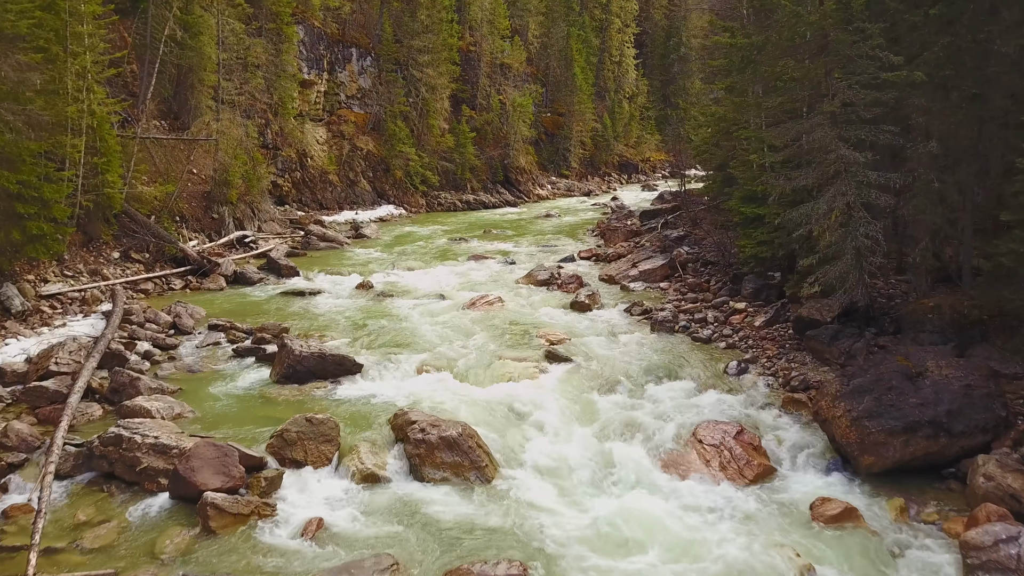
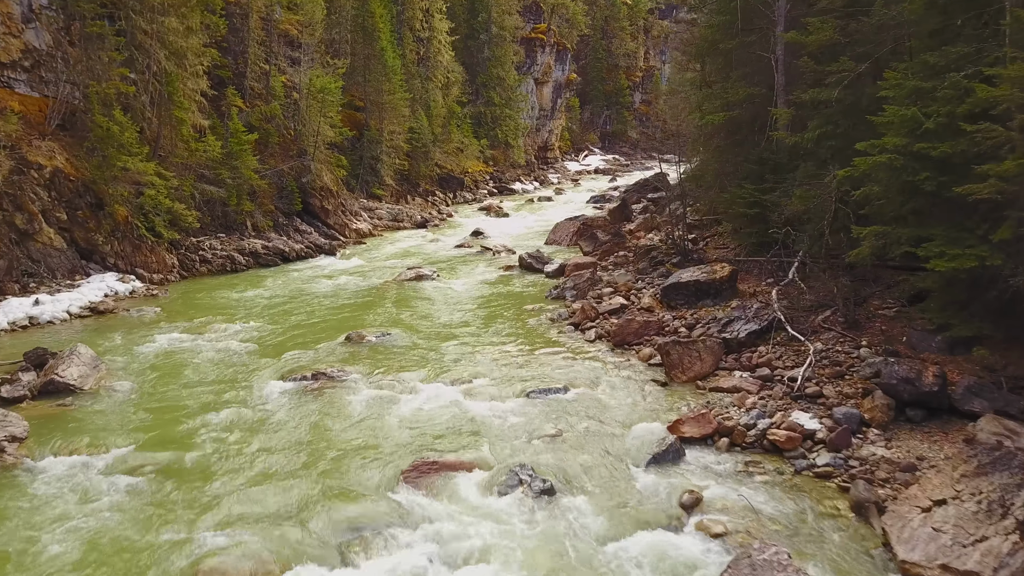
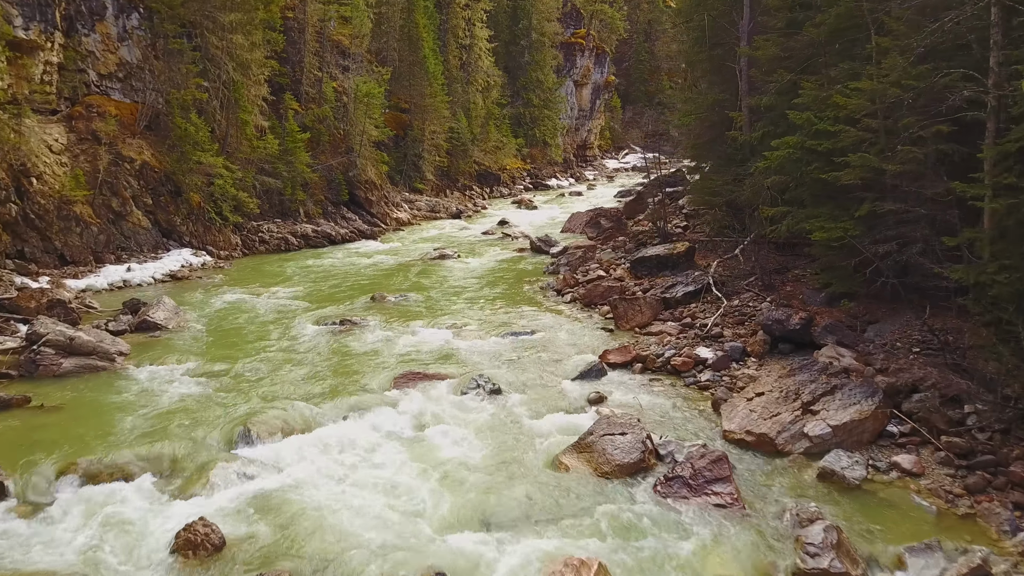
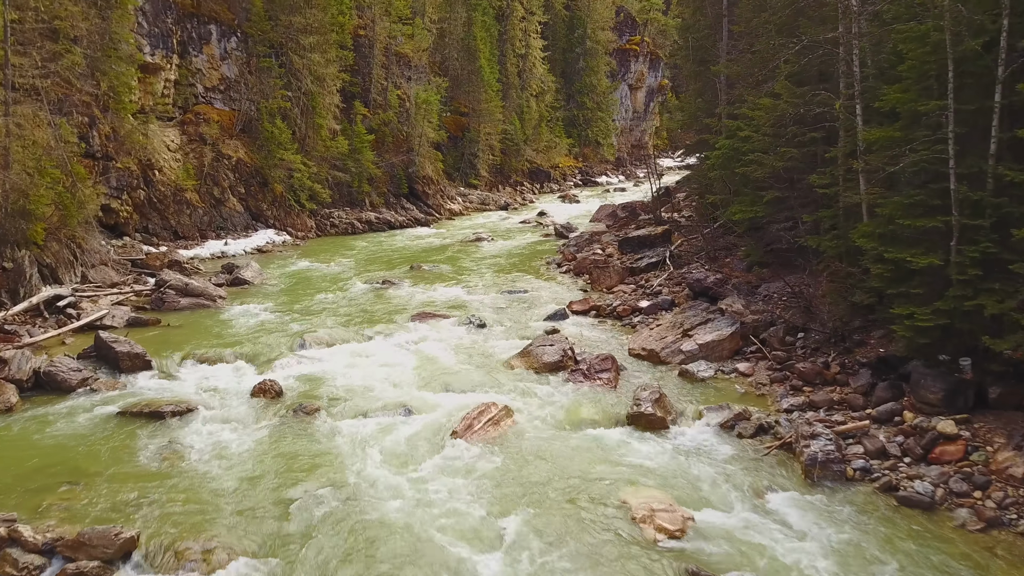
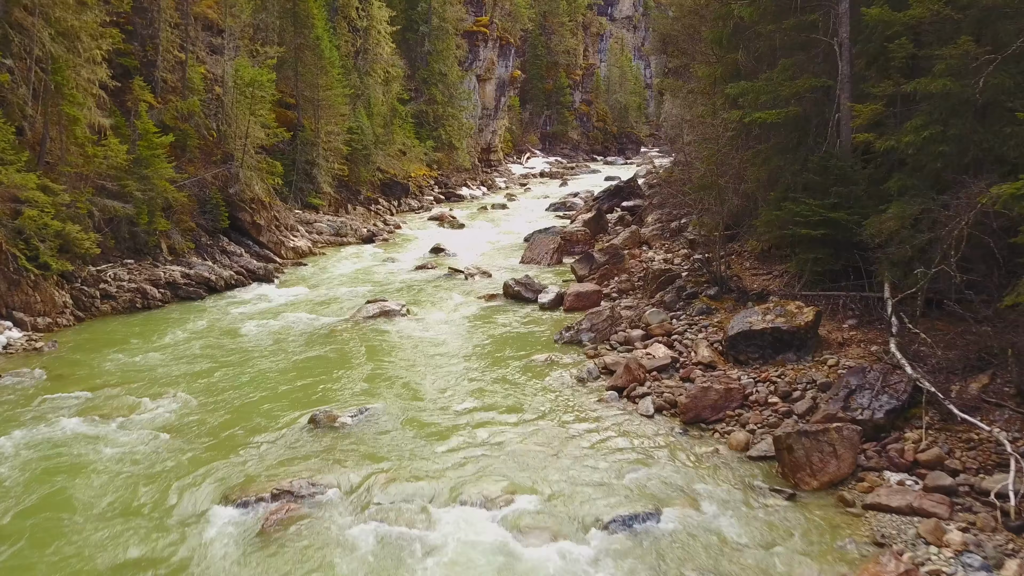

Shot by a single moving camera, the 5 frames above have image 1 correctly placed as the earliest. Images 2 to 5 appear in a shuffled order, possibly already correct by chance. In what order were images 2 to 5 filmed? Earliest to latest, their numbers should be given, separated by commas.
4, 3, 2, 5
